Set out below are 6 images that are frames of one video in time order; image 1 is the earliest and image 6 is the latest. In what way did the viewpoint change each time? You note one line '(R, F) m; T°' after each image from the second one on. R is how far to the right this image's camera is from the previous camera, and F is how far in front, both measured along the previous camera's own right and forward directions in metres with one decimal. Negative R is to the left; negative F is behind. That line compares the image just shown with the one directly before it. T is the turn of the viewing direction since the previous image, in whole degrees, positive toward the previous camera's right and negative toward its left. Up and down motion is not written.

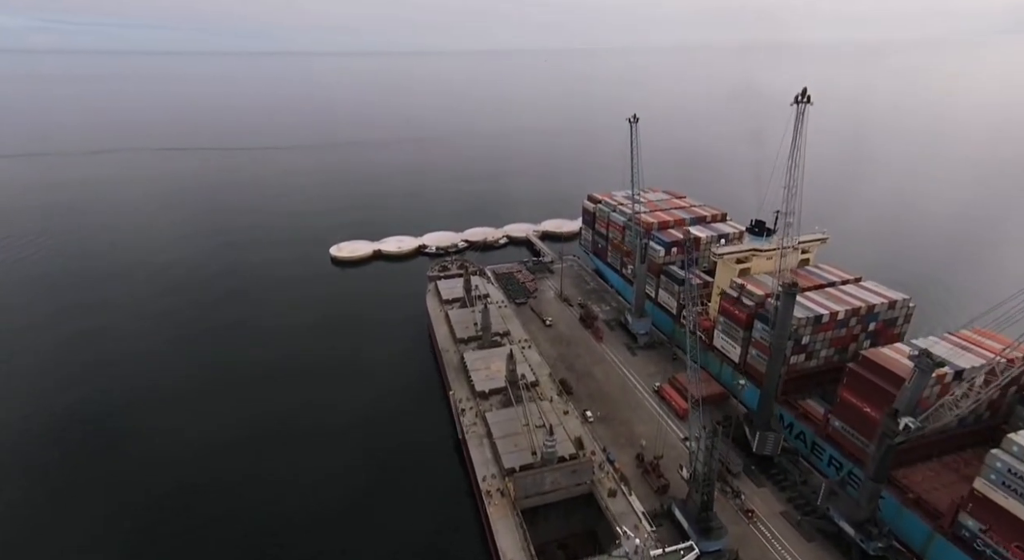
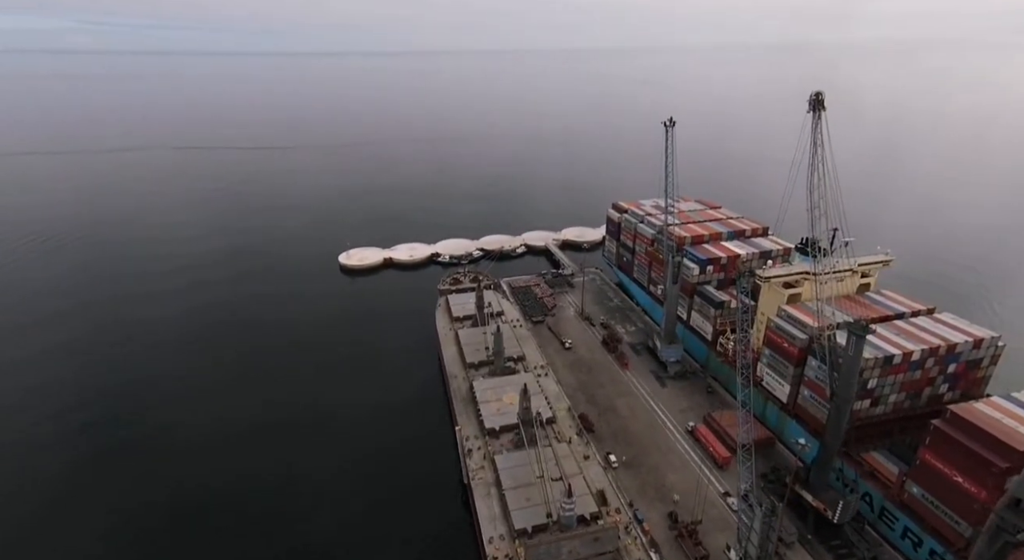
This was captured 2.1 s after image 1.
(+0.4, +7.6) m; -2°
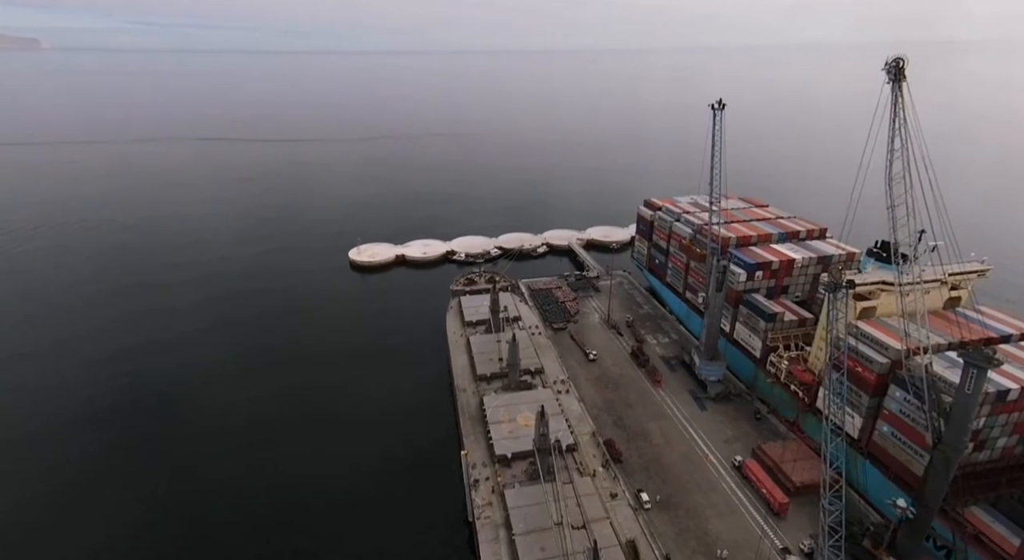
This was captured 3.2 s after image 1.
(+0.2, +8.4) m; -2°
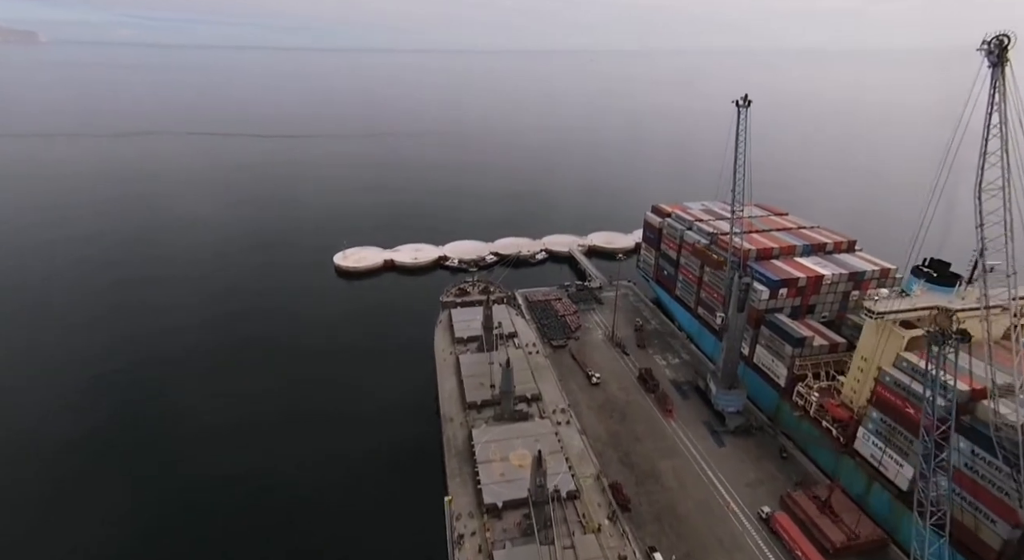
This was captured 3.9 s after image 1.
(+0.4, +6.9) m; 0°
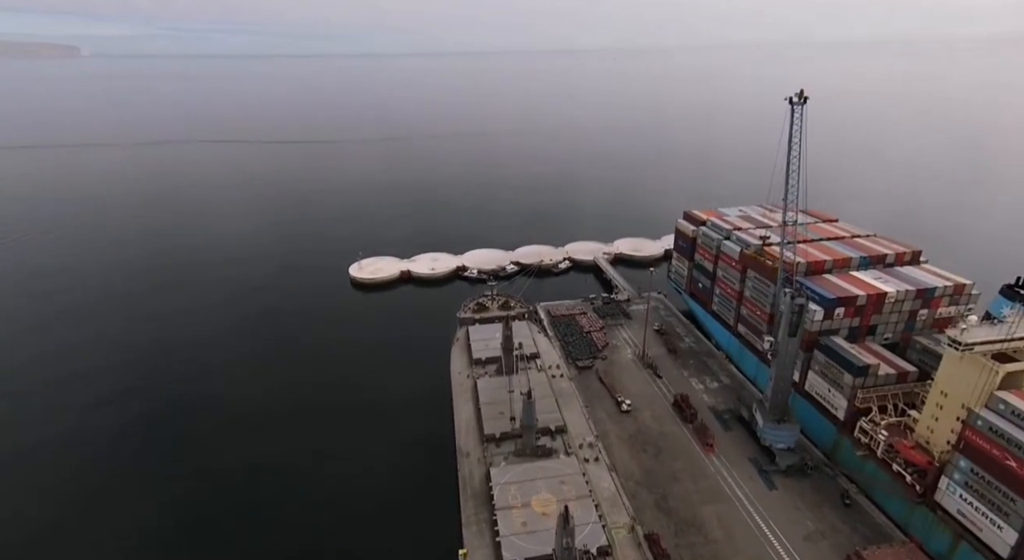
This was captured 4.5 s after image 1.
(+0.1, +5.3) m; -2°
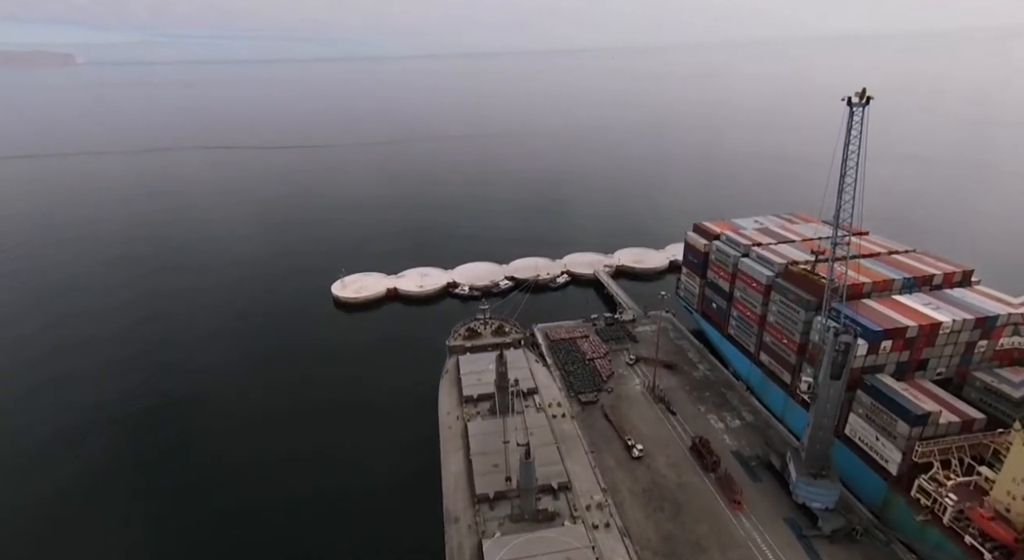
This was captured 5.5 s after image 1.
(+0.3, +7.2) m; 0°
